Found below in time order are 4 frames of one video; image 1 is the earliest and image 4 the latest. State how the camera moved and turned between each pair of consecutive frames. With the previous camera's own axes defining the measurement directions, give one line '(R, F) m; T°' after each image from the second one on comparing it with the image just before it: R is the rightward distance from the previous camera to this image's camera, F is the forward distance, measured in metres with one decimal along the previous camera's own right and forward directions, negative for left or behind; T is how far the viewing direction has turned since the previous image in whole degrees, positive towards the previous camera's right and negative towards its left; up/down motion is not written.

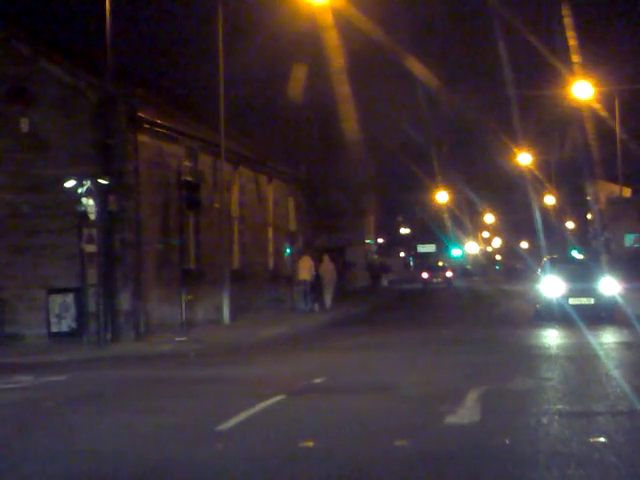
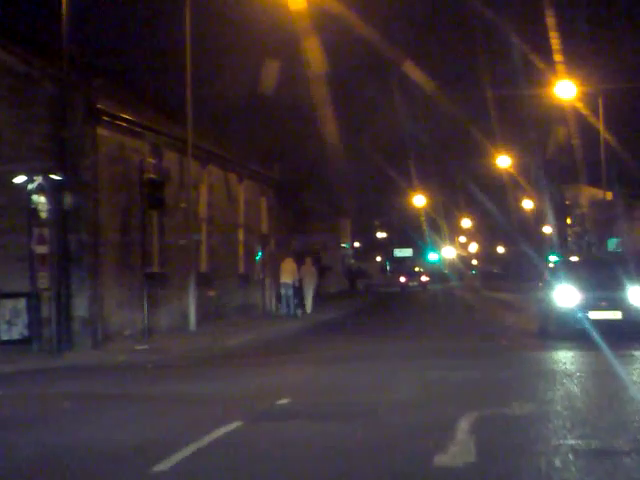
(+0.1, +1.6) m; +1°
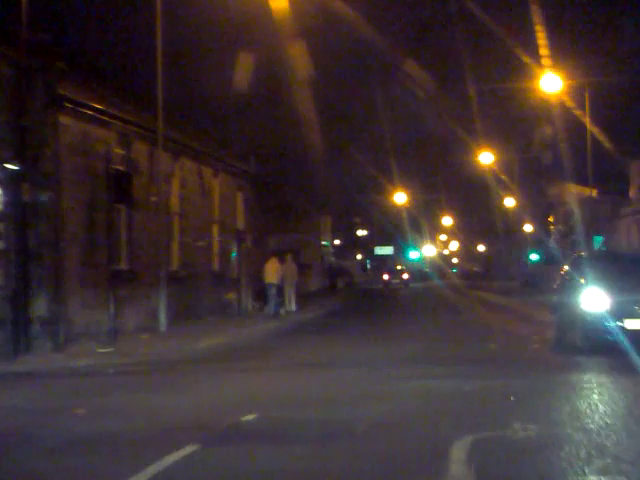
(+0.1, +1.3) m; +1°
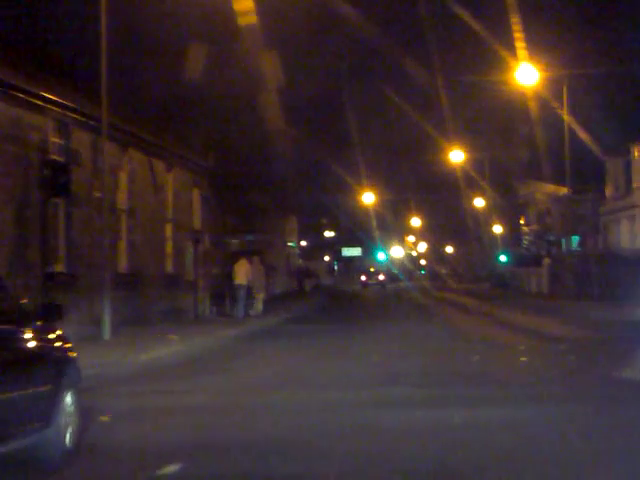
(+0.2, +2.3) m; +2°
